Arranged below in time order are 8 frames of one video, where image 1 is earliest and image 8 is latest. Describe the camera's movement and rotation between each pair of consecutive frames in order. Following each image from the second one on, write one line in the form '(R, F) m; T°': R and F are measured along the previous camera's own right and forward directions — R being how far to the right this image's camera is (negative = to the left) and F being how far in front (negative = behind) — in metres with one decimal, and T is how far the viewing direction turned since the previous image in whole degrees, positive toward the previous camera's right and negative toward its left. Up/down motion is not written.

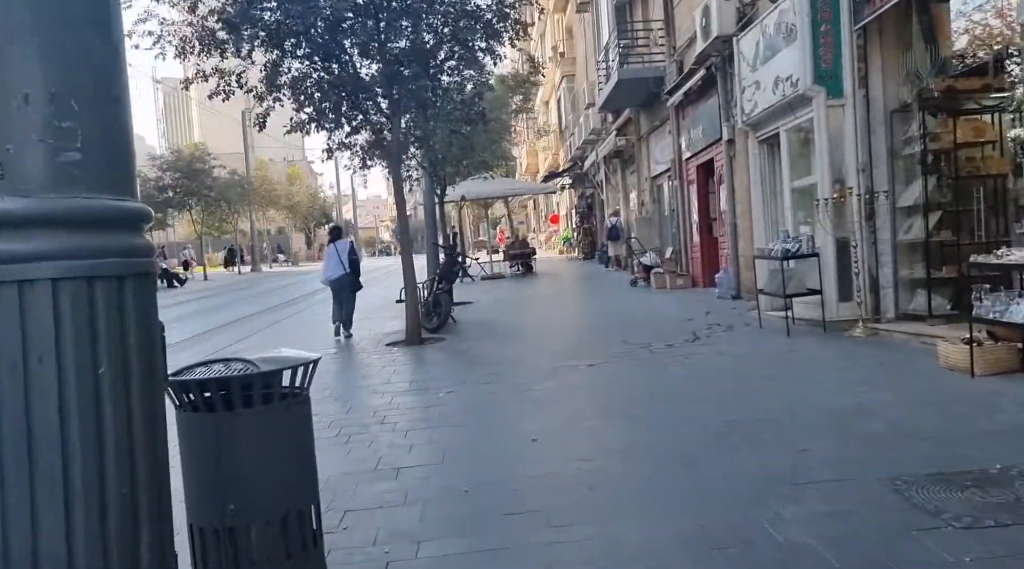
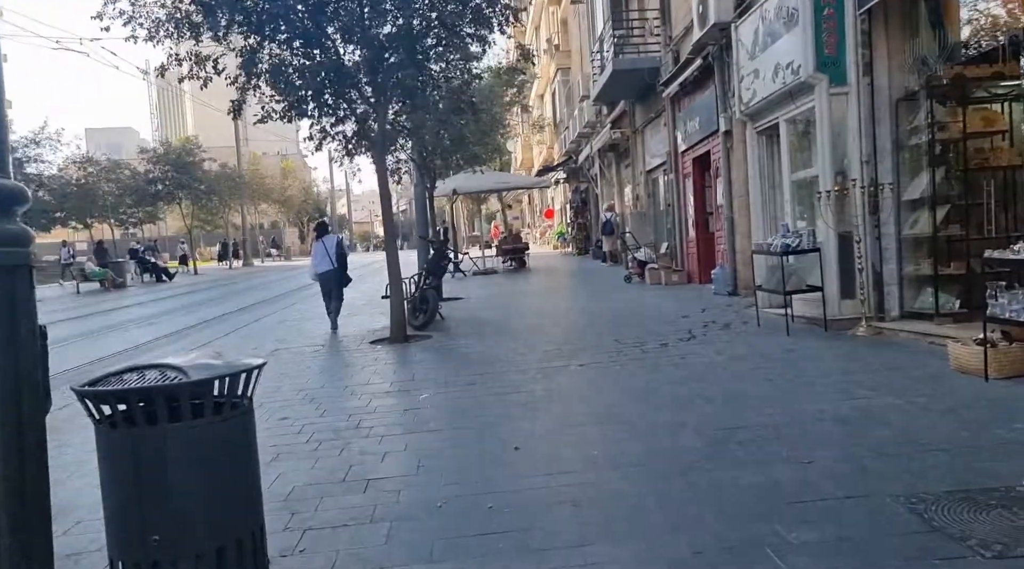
(+0.1, +0.5) m; 0°
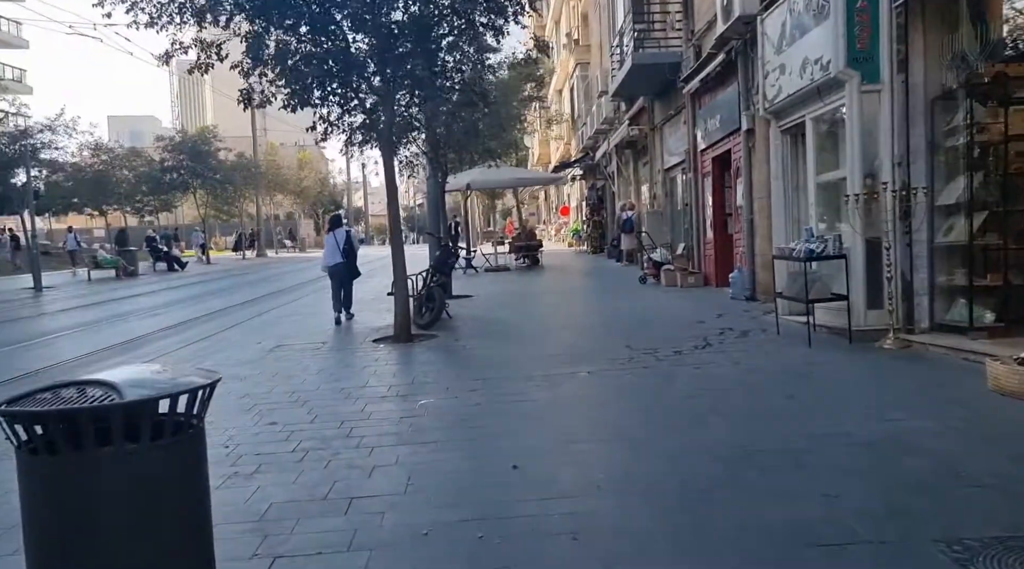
(+0.1, +0.5) m; -1°
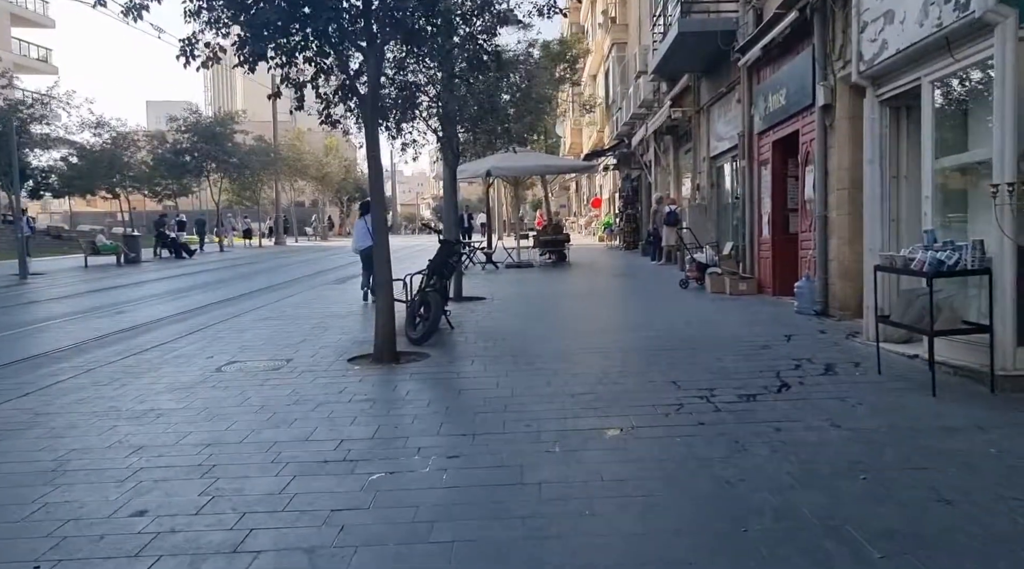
(+0.2, +2.6) m; -2°
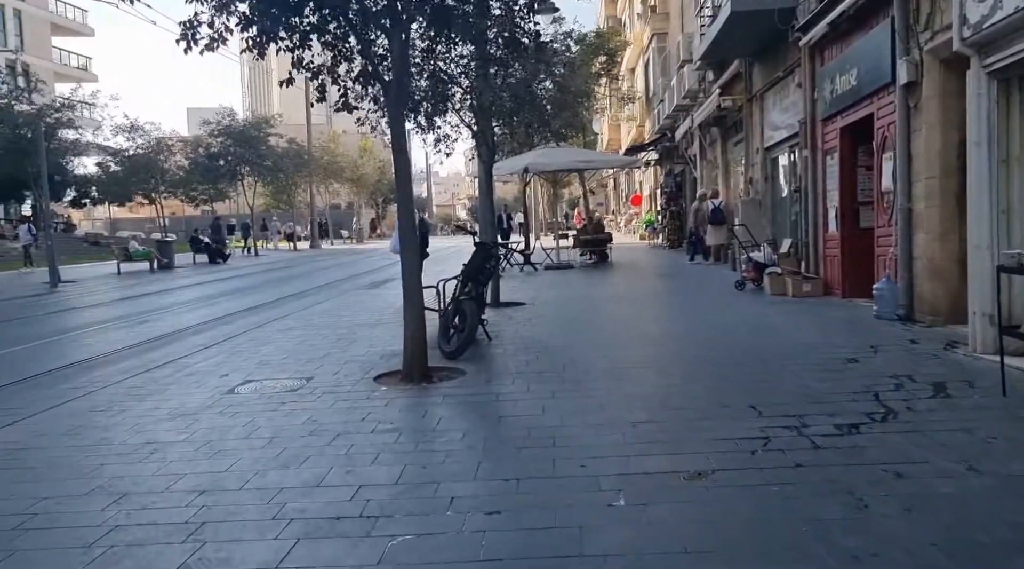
(-0.1, +1.1) m; -2°
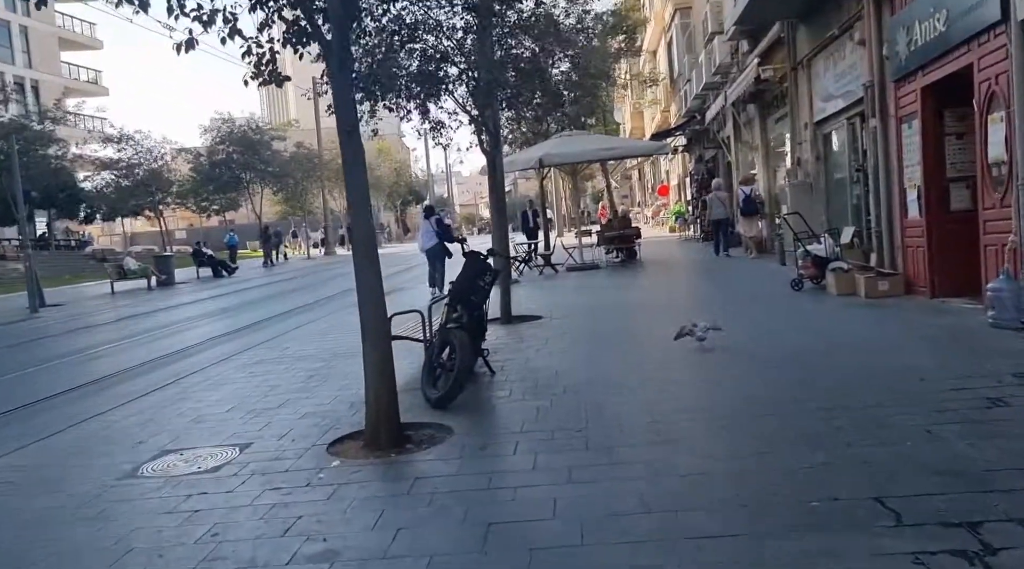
(+0.2, +2.3) m; -2°
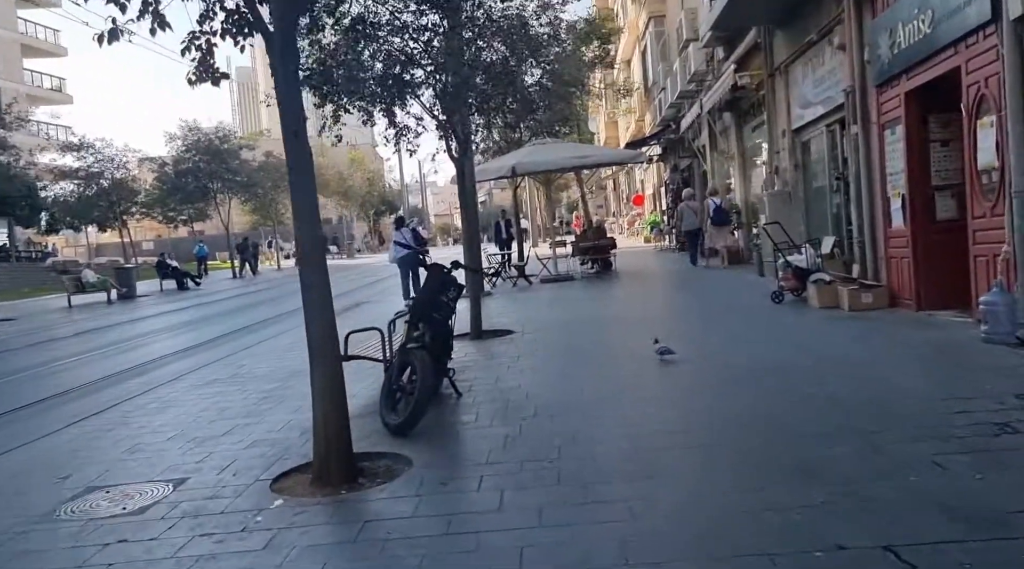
(+0.1, +0.5) m; +1°
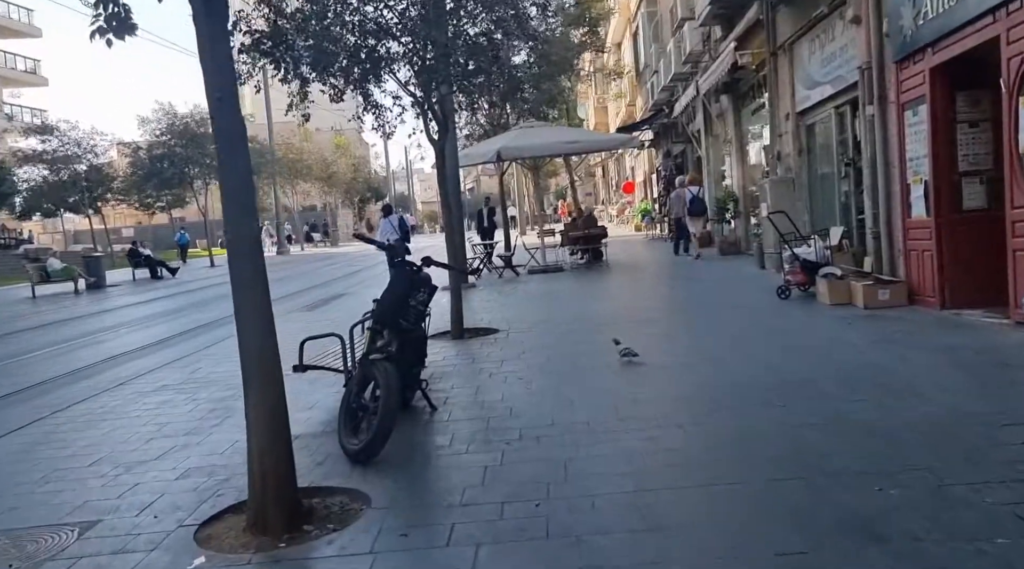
(0.0, +1.0) m; +1°
